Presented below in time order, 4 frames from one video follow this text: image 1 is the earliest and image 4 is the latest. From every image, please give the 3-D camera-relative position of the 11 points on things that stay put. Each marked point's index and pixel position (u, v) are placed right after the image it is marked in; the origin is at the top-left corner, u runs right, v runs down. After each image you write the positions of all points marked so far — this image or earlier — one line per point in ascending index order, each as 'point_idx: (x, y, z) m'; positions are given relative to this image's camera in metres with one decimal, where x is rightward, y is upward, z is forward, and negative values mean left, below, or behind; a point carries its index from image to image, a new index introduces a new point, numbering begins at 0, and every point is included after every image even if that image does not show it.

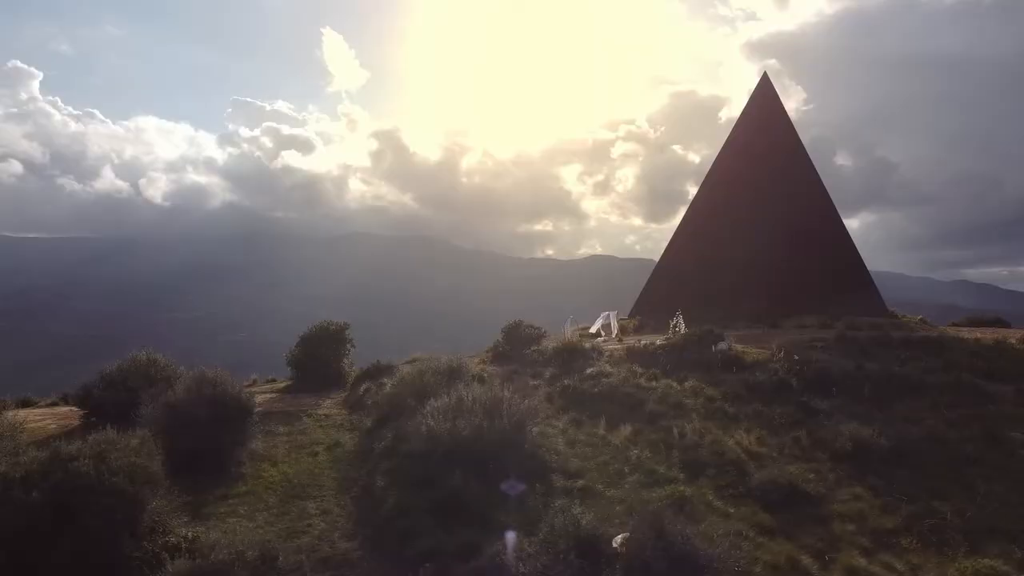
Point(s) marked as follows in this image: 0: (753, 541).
0: (+2.8, -3.0, +8.7) m
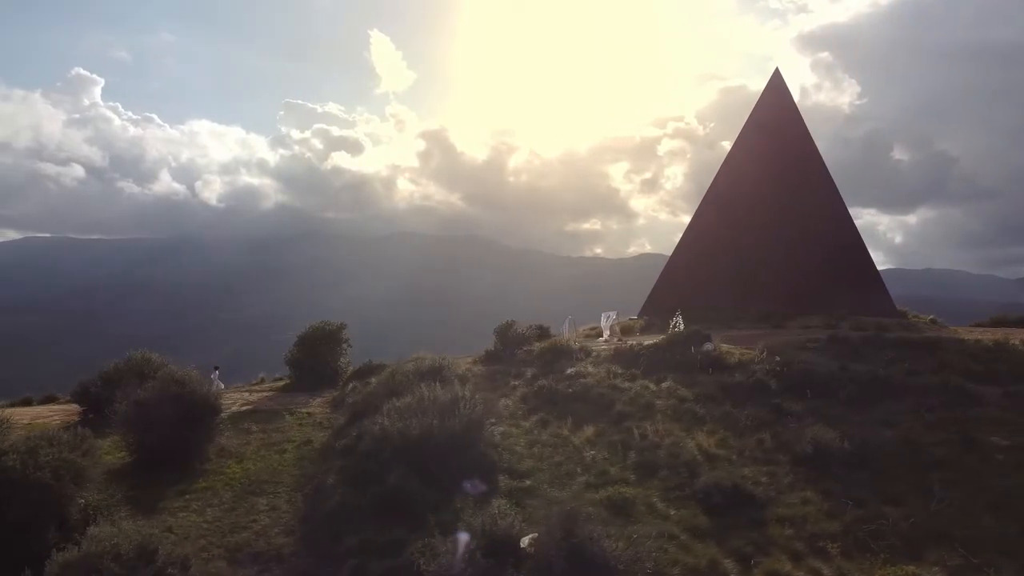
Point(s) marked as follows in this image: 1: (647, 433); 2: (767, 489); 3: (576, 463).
0: (+2.0, -3.0, +8.7) m
1: (+2.3, -2.5, +12.5) m
2: (+3.6, -2.8, +10.4) m
3: (+1.0, -2.7, +11.4) m
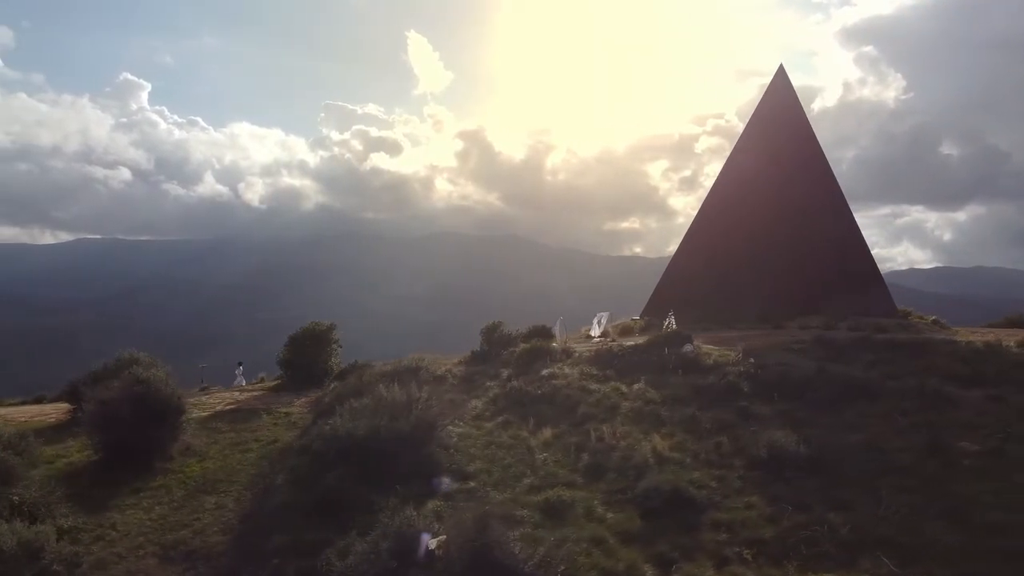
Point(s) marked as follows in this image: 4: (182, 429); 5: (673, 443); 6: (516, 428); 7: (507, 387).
0: (+1.1, -3.0, +8.6) m
1: (+1.5, -2.5, +12.4) m
2: (+2.8, -2.9, +10.3) m
3: (+0.2, -2.7, +11.4) m
4: (-5.8, -2.5, +13.0) m
5: (+2.6, -2.5, +12.1) m
6: (+0.1, -2.5, +13.1) m
7: (-0.1, -2.1, +15.5) m
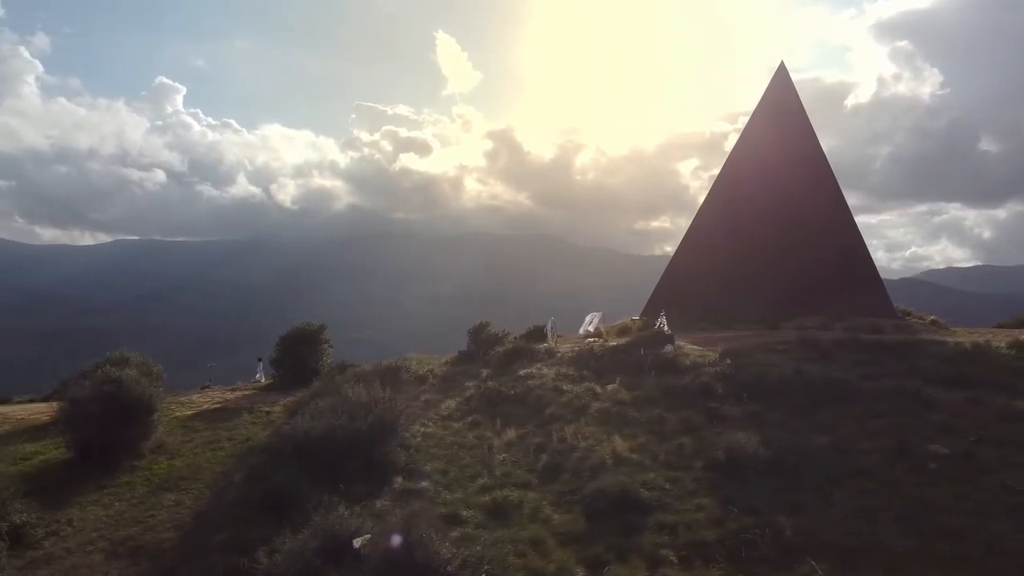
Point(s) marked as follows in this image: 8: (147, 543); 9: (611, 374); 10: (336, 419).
0: (+0.3, -3.1, +8.6) m
1: (+0.9, -2.5, +12.4) m
2: (+2.1, -2.9, +10.3) m
3: (-0.4, -2.7, +11.4) m
4: (-6.4, -2.5, +13.2) m
5: (+2.0, -2.5, +12.0) m
6: (-0.5, -2.5, +13.1) m
7: (-0.6, -2.1, +15.6) m
8: (-4.6, -3.2, +9.2) m
9: (+2.1, -1.8, +15.8) m
10: (-2.7, -2.0, +11.5) m
